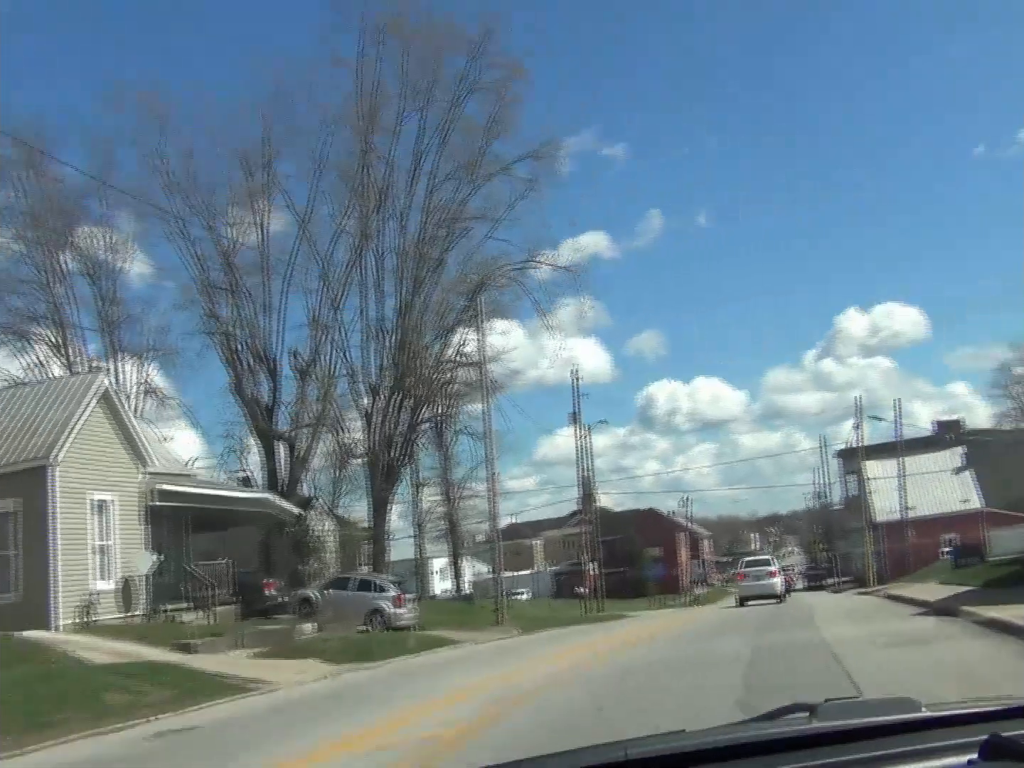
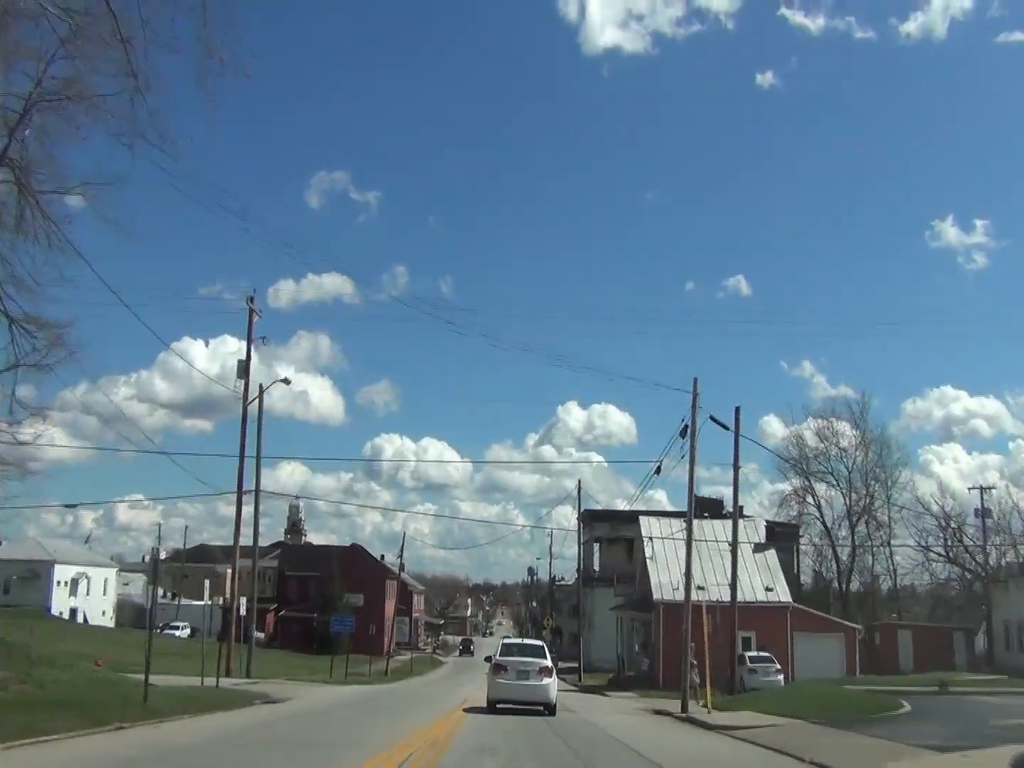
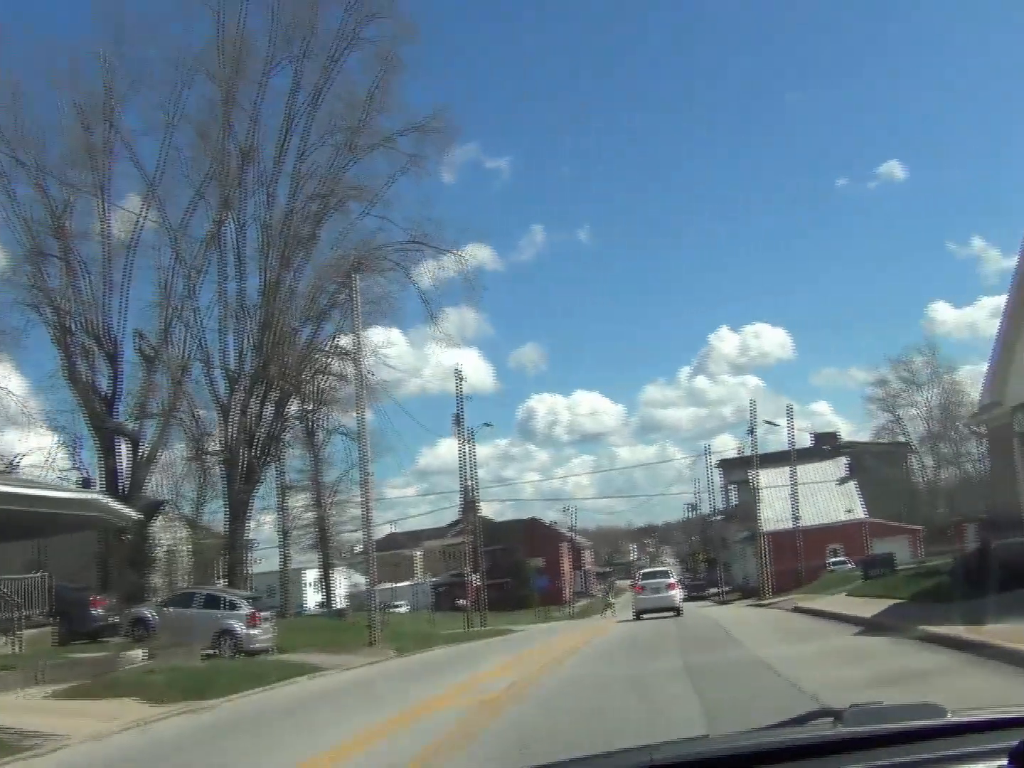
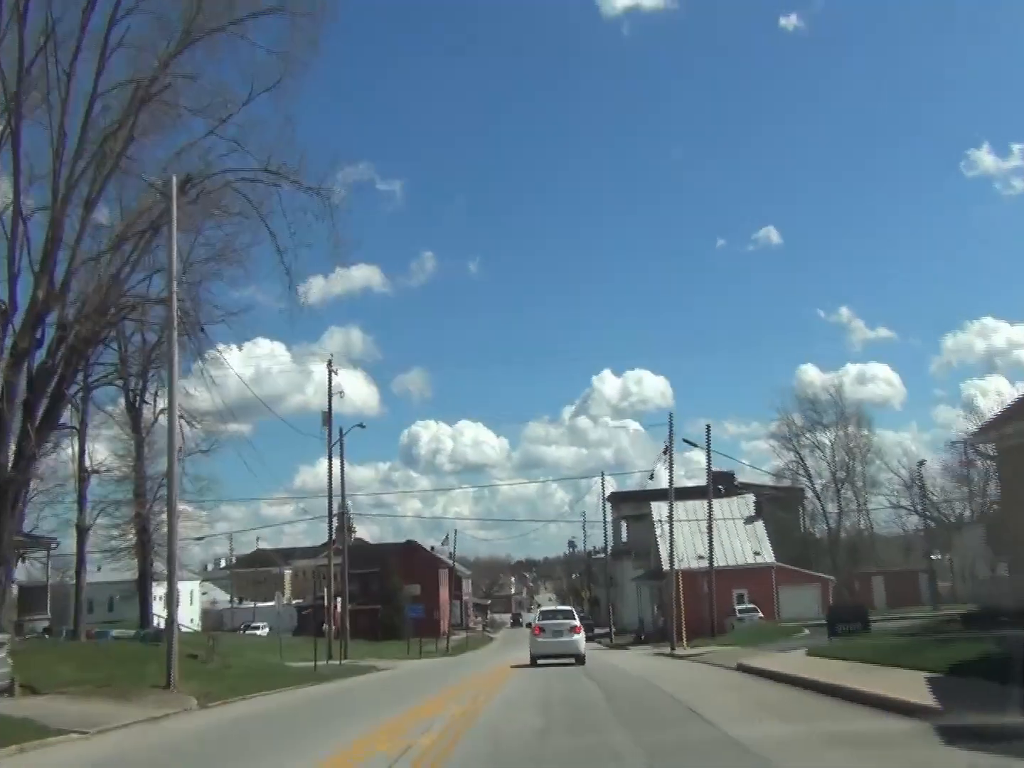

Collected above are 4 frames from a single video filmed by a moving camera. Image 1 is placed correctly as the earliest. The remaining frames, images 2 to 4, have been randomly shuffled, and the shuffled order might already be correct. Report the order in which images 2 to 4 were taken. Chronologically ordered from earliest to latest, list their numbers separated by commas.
3, 4, 2
